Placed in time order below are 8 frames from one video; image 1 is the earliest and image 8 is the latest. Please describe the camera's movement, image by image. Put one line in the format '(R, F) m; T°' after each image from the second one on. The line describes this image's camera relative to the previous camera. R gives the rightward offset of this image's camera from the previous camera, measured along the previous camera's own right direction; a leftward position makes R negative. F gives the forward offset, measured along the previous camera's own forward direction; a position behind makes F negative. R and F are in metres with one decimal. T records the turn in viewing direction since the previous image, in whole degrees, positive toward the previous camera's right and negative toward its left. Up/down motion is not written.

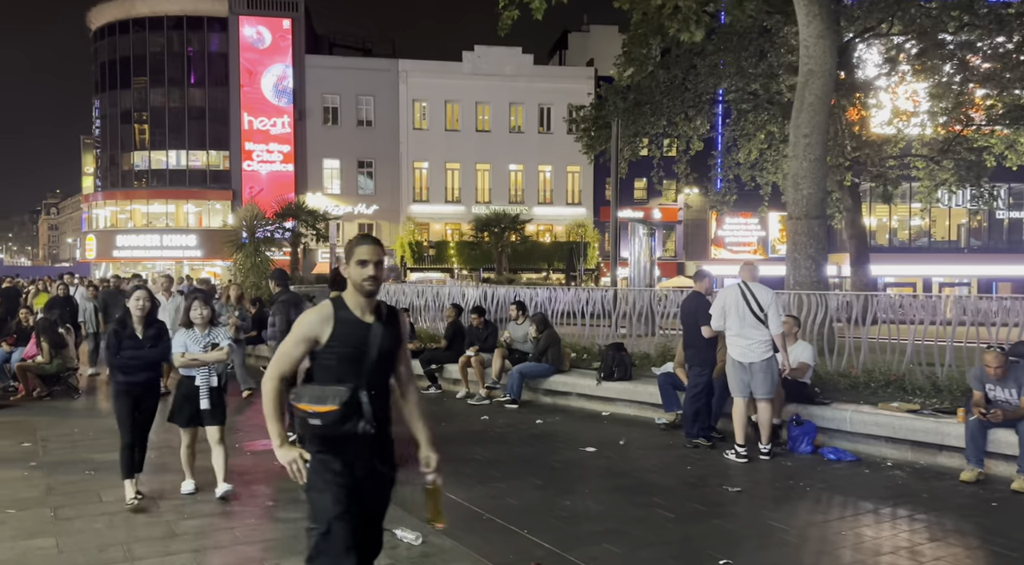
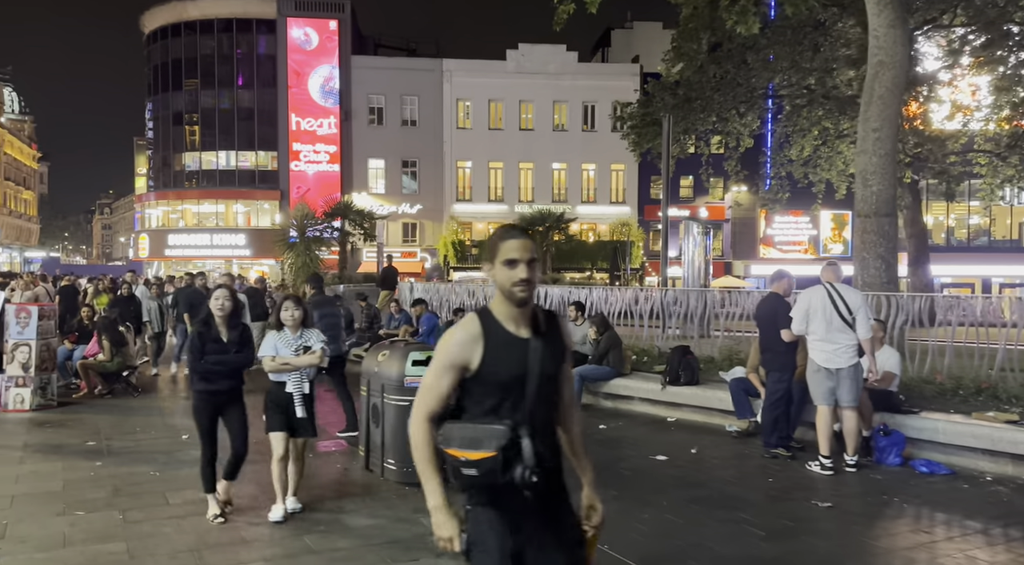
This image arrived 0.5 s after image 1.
(-0.3, +0.3) m; -3°
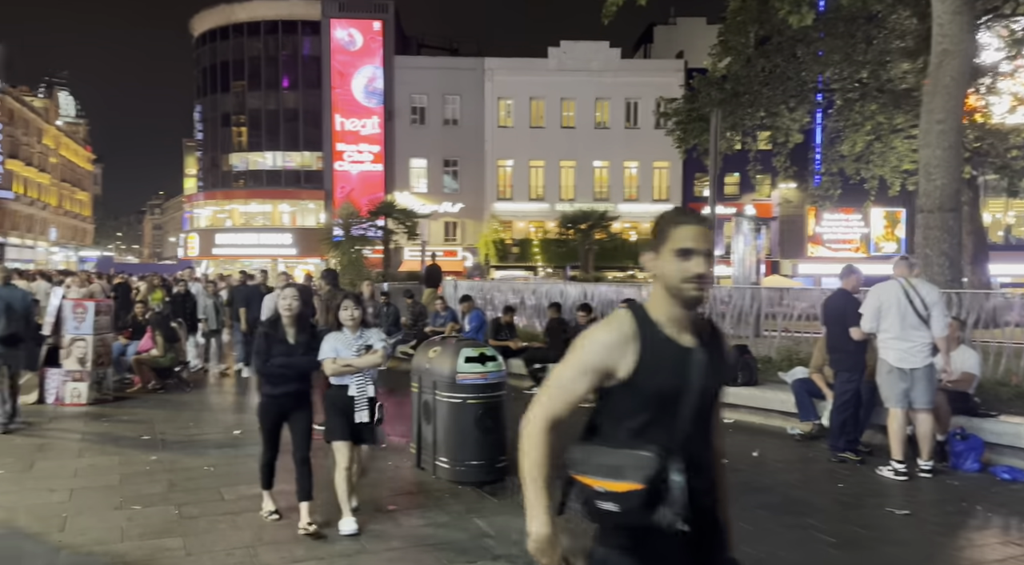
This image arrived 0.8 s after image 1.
(-0.1, +0.2) m; -3°
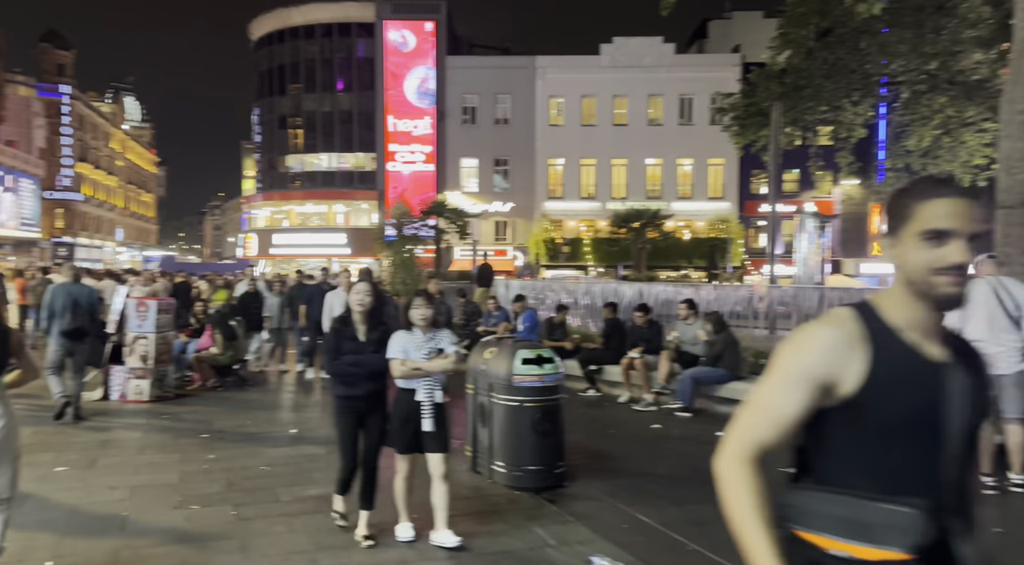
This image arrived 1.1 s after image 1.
(-0.1, +0.2) m; -4°
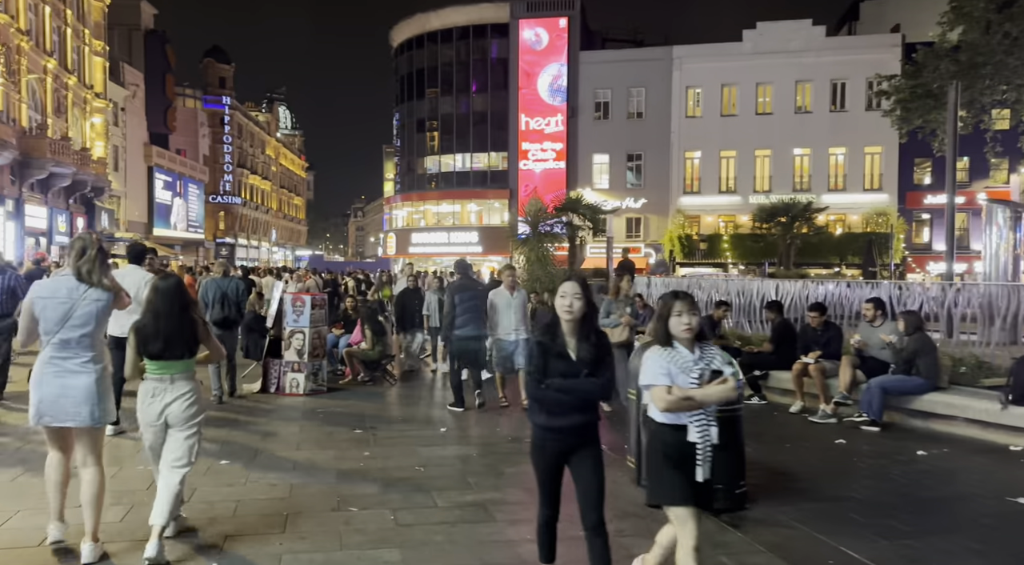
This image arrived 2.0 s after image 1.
(-0.3, +0.5) m; -10°
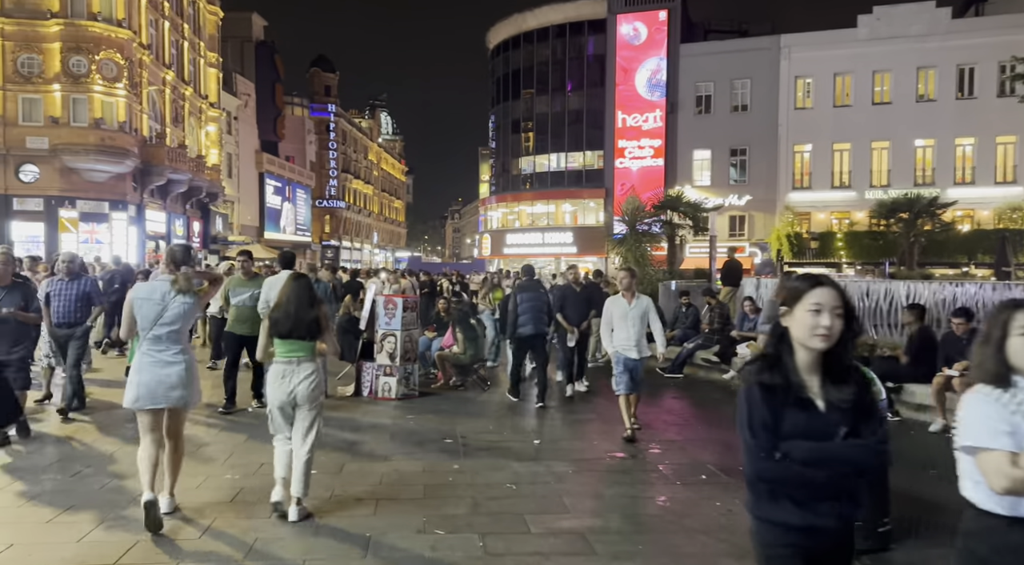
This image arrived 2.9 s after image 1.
(0.0, +0.6) m; -8°
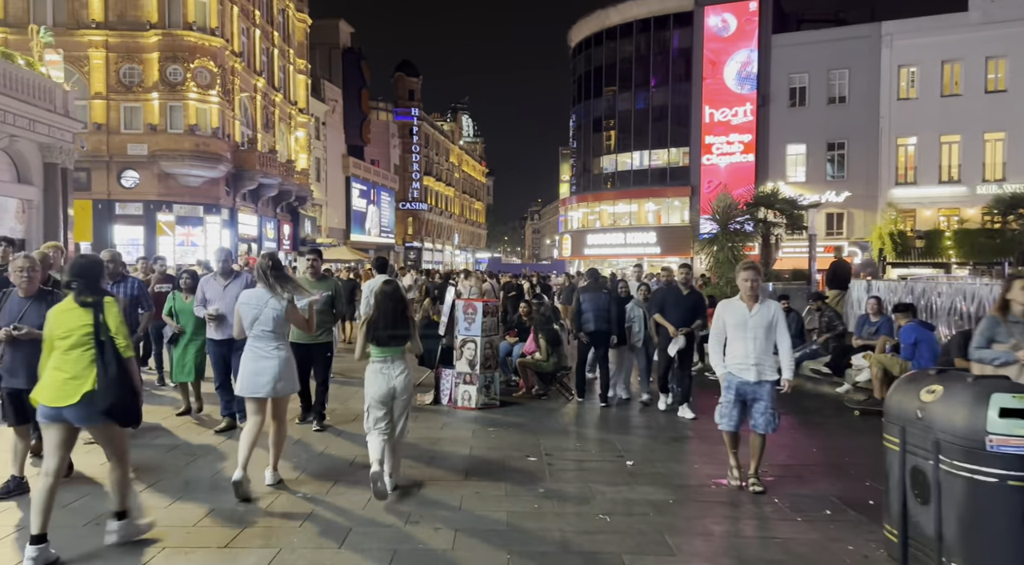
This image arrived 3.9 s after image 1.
(-0.1, +0.7) m; -6°
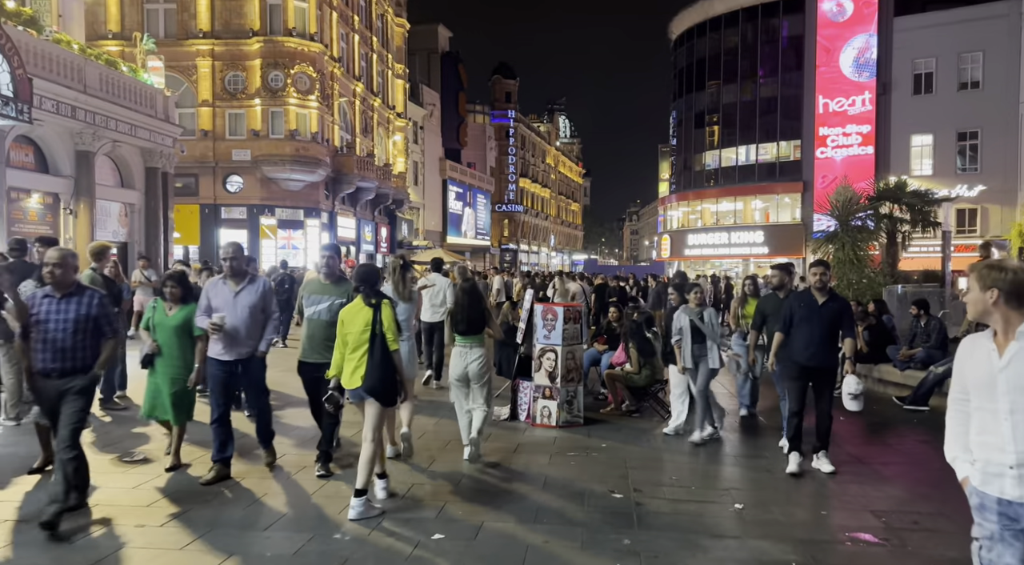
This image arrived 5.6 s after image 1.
(+0.1, +1.0) m; -8°
